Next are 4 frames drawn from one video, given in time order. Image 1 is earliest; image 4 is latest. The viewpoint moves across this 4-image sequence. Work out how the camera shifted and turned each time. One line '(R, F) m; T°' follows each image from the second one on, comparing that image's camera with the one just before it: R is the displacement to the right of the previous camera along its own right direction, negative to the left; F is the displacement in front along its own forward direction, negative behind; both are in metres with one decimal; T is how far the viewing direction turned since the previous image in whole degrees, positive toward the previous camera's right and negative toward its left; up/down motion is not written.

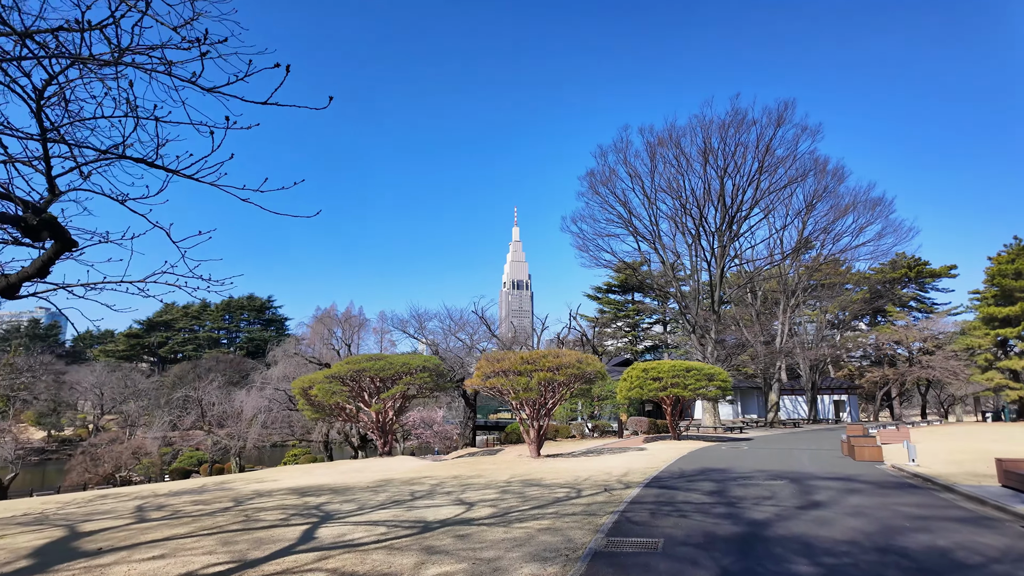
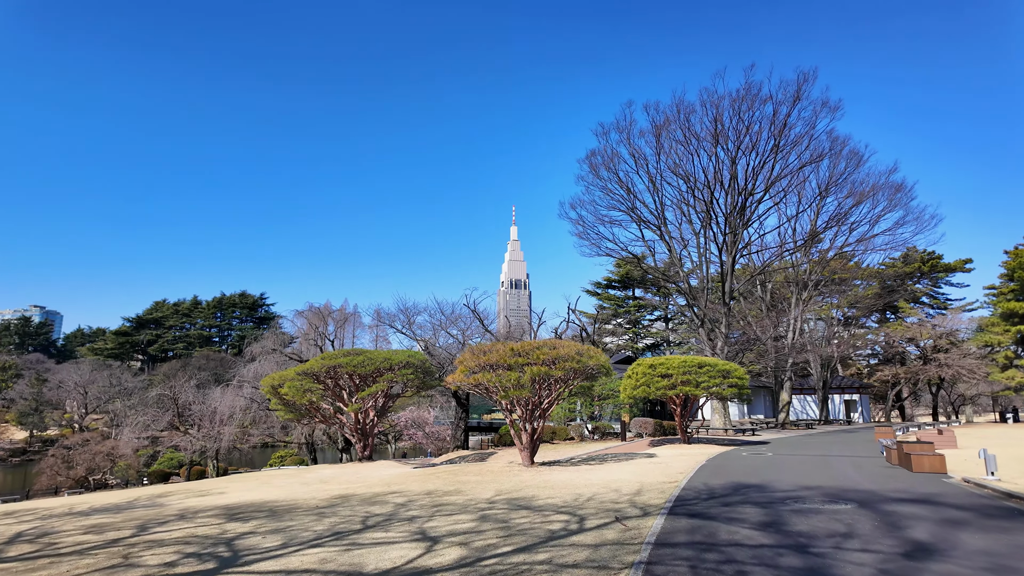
(+0.2, +1.9) m; 0°
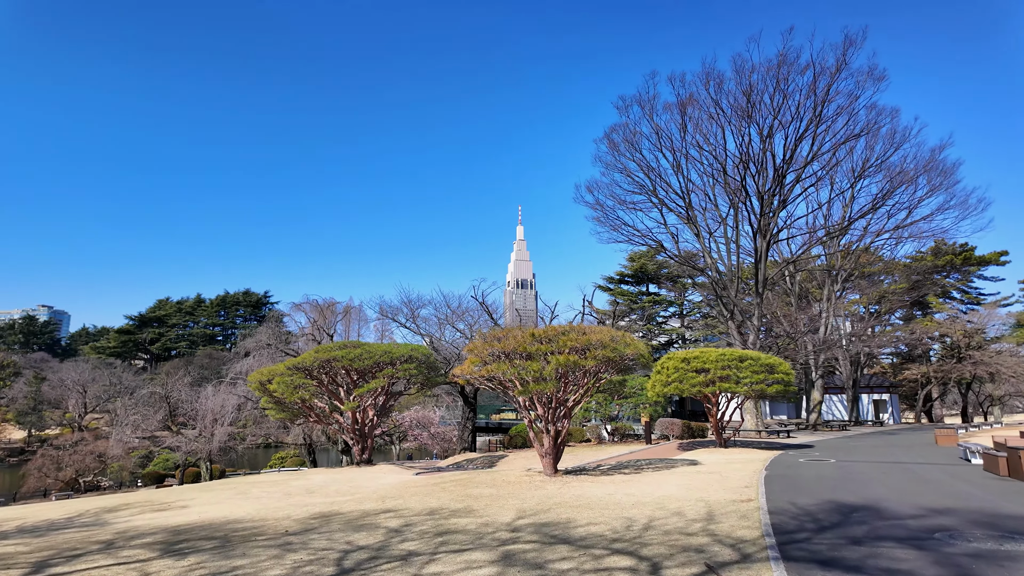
(-0.3, +1.9) m; -1°
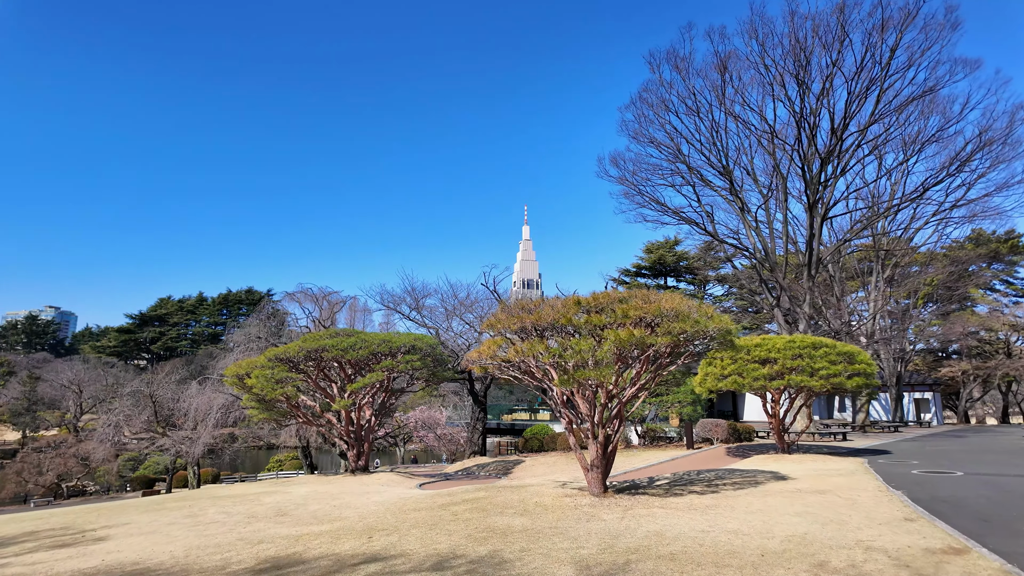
(-0.4, +2.5) m; -1°
